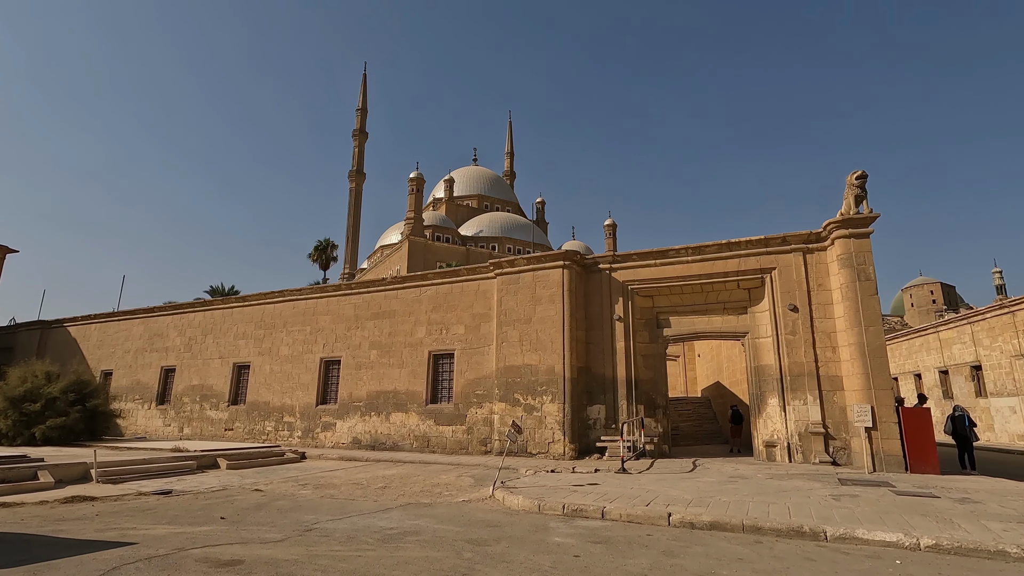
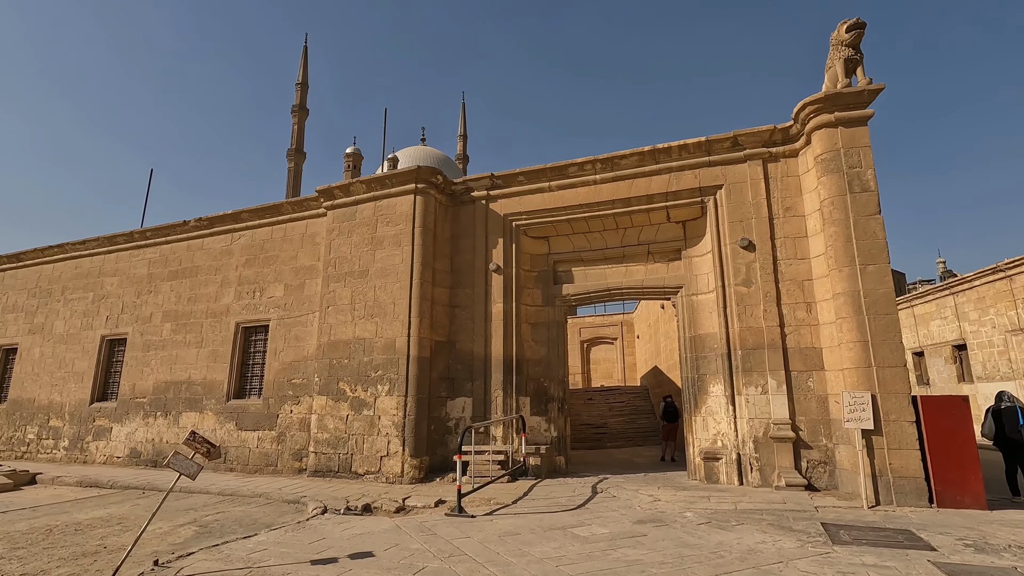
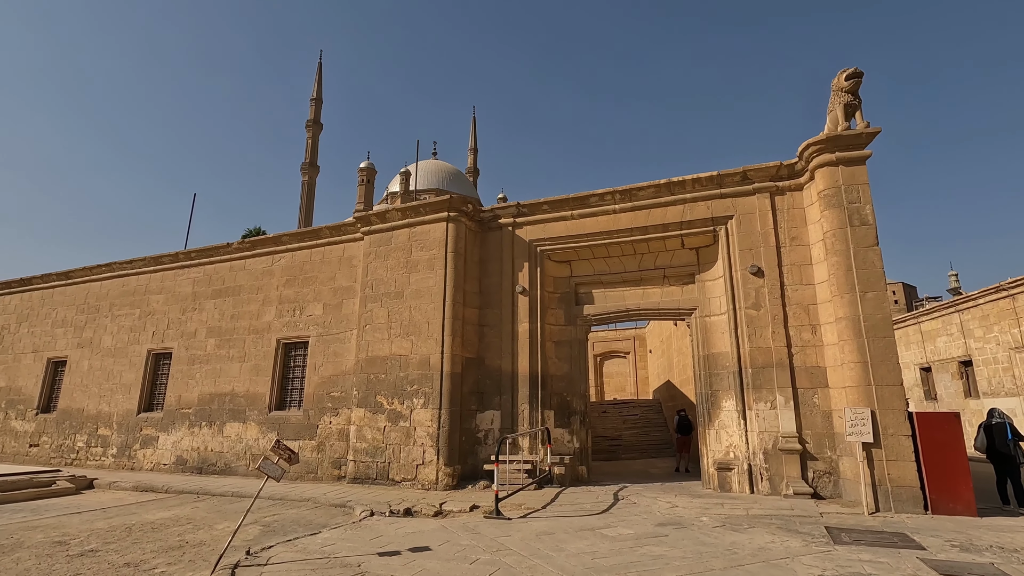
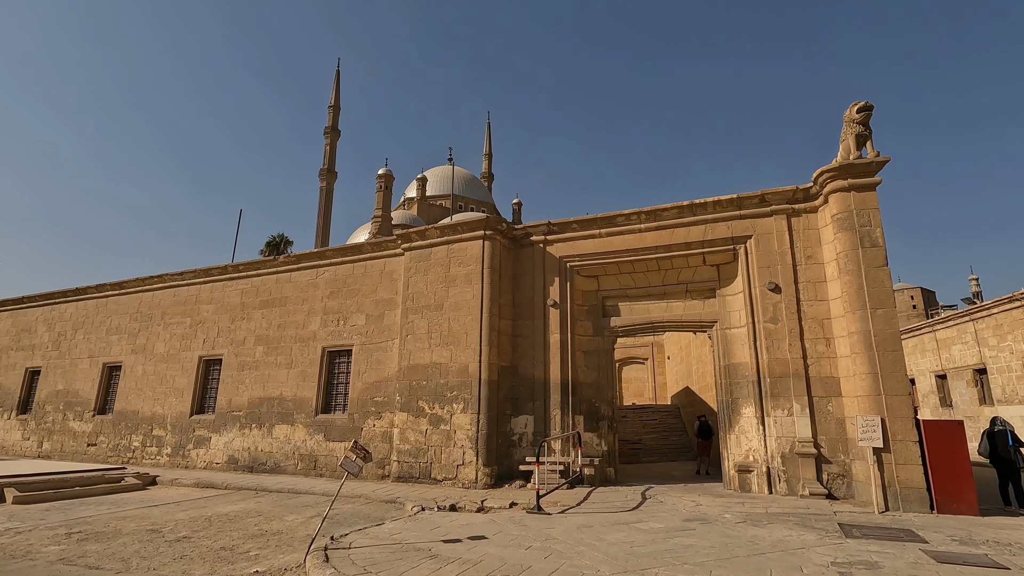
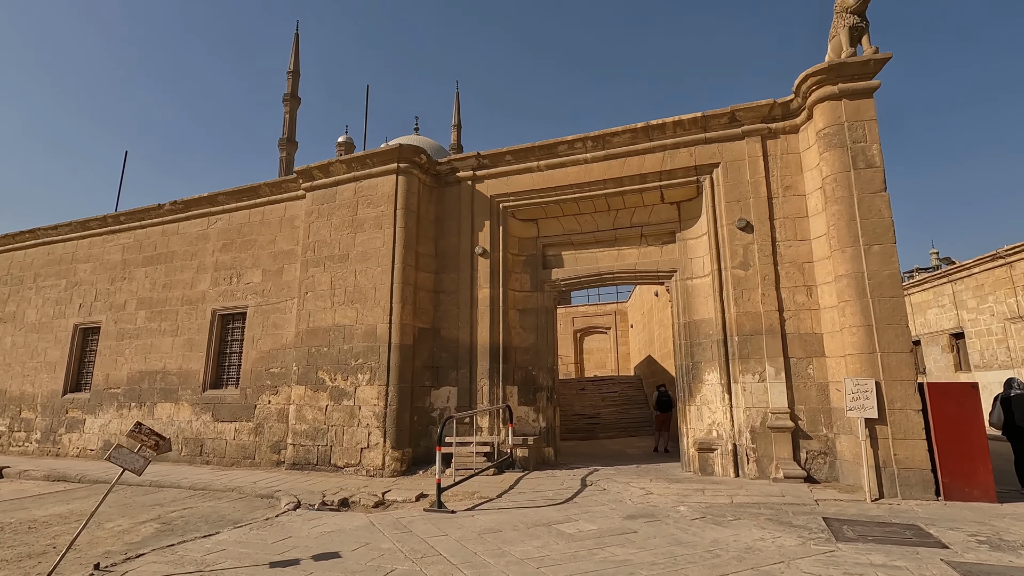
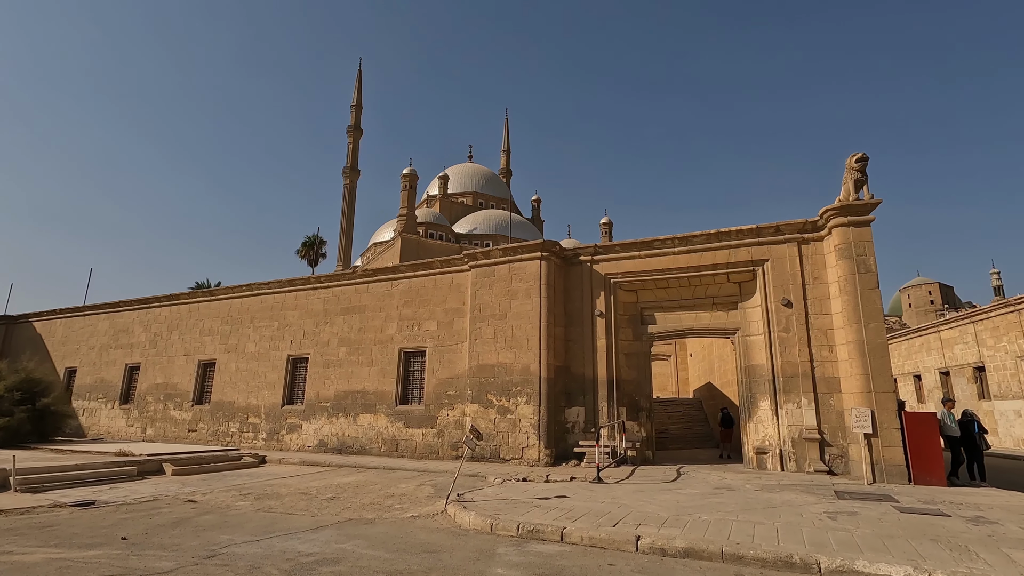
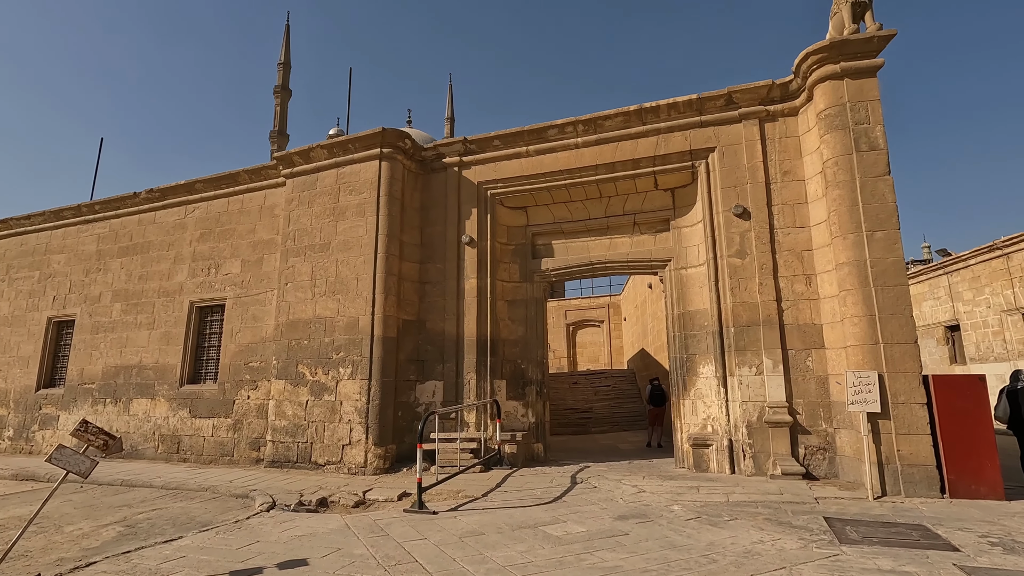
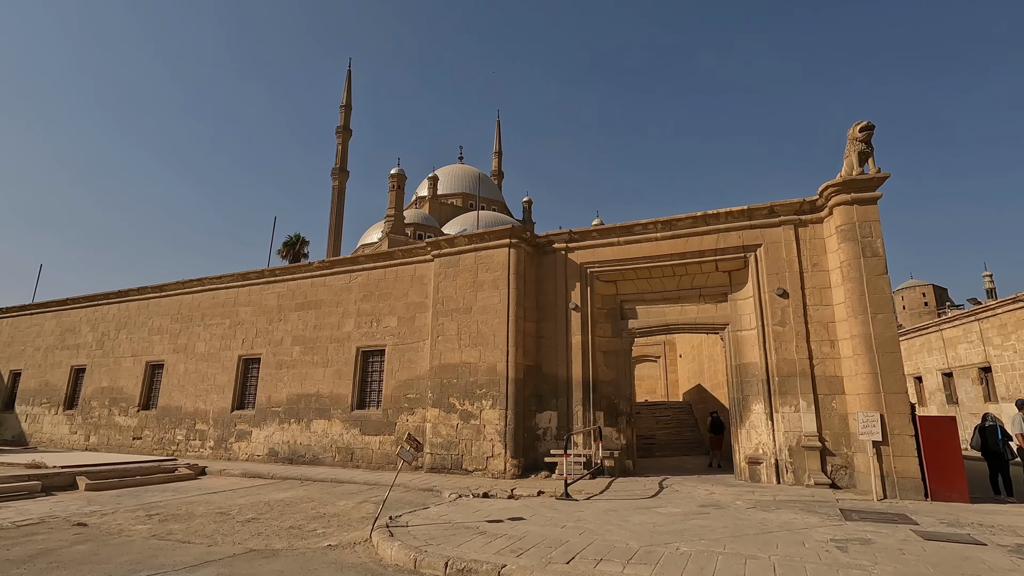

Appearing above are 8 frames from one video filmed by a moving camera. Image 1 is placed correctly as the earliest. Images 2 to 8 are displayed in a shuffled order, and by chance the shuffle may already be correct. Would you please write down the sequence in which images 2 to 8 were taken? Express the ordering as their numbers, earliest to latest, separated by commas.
6, 8, 4, 3, 2, 5, 7
